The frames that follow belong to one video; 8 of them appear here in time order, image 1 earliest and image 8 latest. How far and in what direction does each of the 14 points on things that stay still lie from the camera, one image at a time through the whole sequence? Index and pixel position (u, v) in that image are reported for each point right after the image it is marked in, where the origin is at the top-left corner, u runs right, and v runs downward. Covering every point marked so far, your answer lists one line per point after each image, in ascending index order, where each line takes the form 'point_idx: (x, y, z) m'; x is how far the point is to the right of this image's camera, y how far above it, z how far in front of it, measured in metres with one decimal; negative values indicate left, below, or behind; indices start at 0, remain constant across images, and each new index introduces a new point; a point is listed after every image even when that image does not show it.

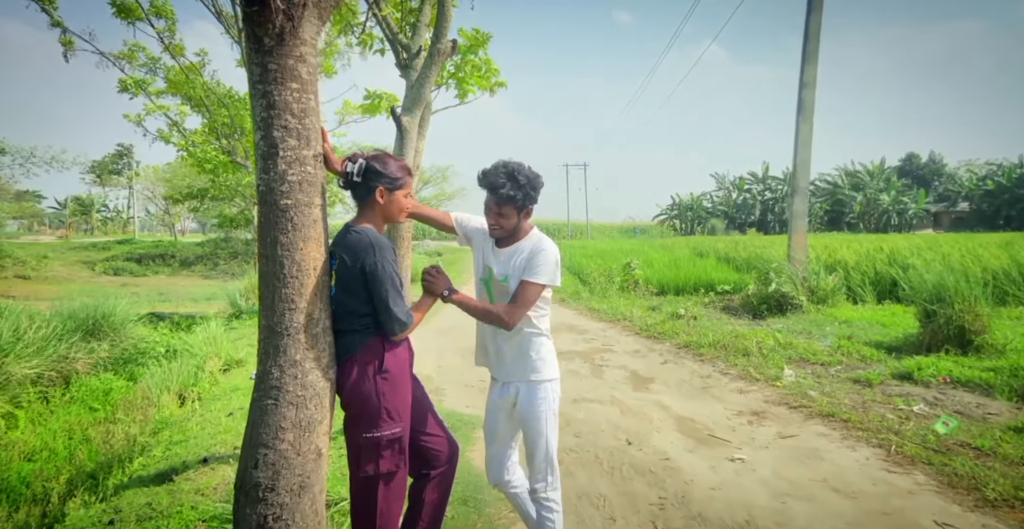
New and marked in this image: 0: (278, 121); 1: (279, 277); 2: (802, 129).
0: (-1.0, +0.6, +2.5) m
1: (-1.0, -0.1, +2.5) m
2: (+5.5, +2.6, +11.4) m
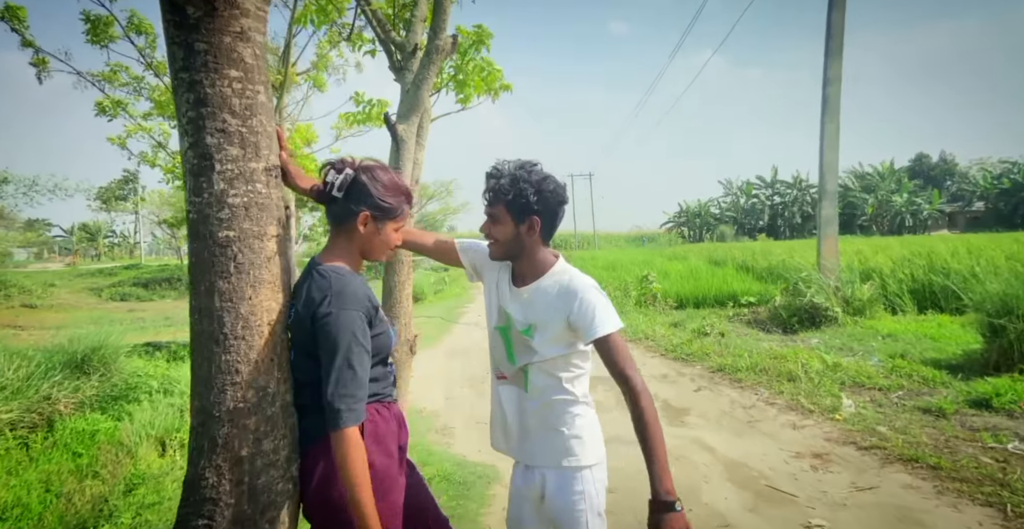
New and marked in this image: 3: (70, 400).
0: (-0.9, +0.4, +1.8) m
1: (-0.9, -0.2, +1.8) m
2: (+5.6, +2.4, +10.6) m
3: (-7.0, -2.2, +9.4) m
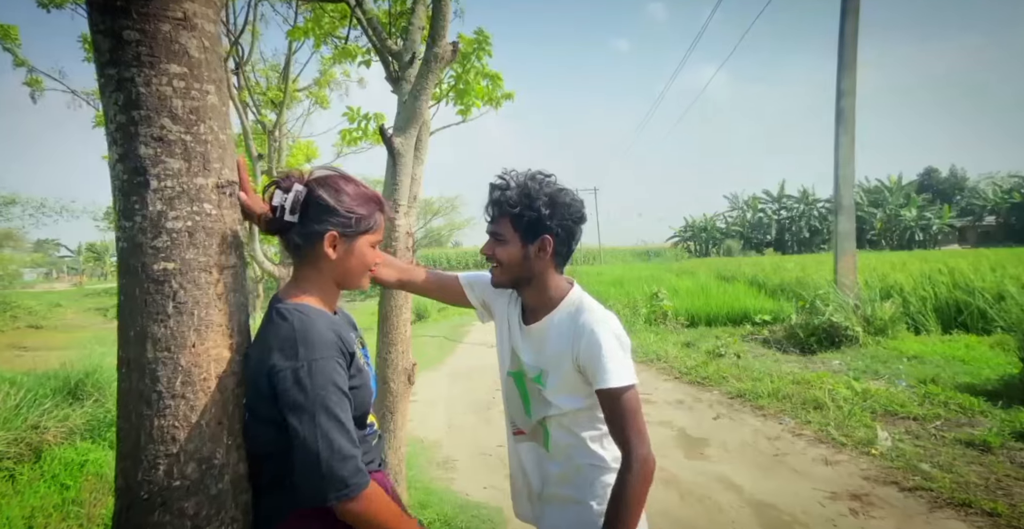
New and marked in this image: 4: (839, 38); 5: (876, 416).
0: (-0.9, +0.3, +1.4) m
1: (-0.9, -0.3, +1.4) m
2: (+5.7, +2.1, +10.3) m
3: (-6.9, -2.5, +9.1) m
4: (+5.5, +3.8, +9.9) m
5: (+3.5, -1.4, +5.6) m
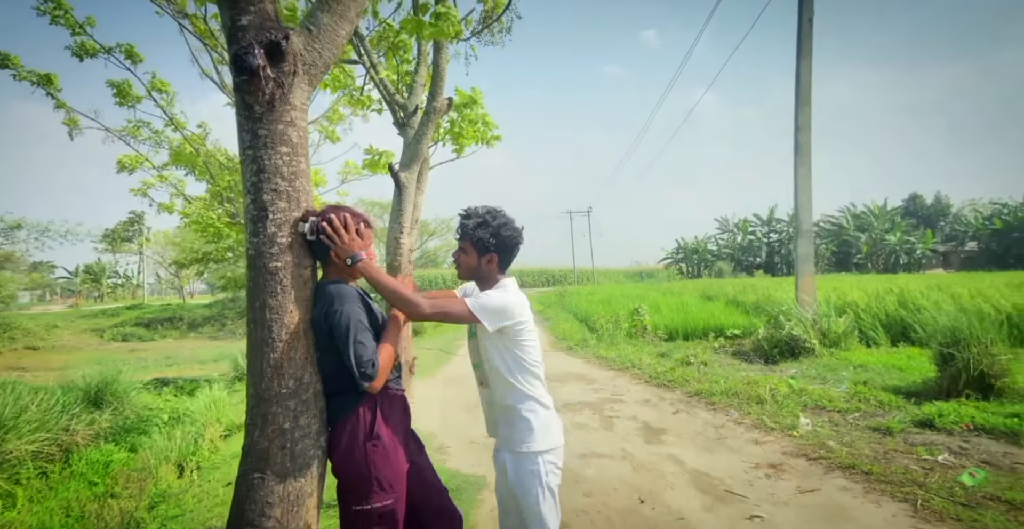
0: (-1.0, +0.3, +2.4) m
1: (-1.0, -0.3, +2.4) m
2: (+5.5, +1.8, +11.4) m
3: (-7.1, -2.8, +10.0) m
4: (+5.3, +3.4, +11.1) m
5: (+3.3, -1.6, +6.6) m
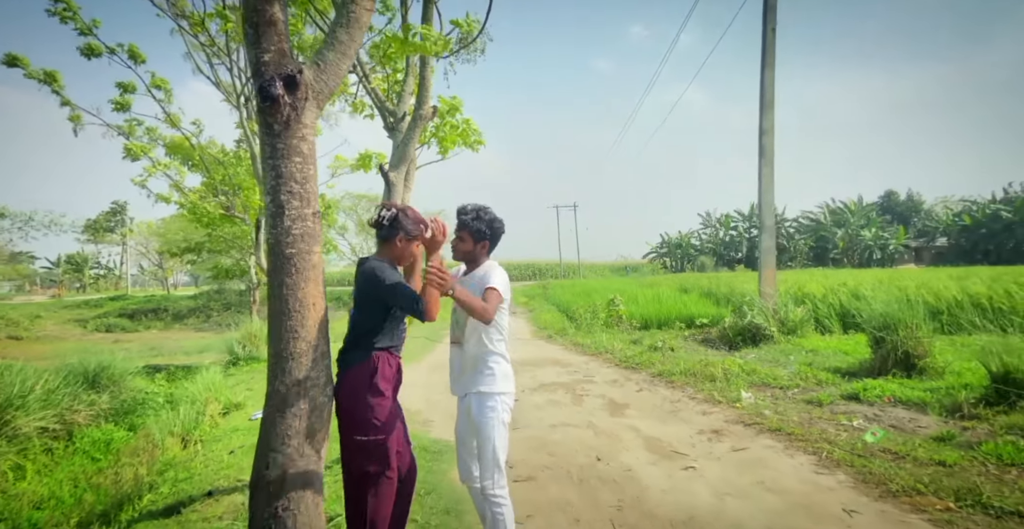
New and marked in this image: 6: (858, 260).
0: (-1.2, +0.4, +3.1) m
1: (-1.2, -0.2, +3.1) m
2: (+5.2, +1.9, +12.2) m
3: (-7.5, -2.6, +10.5) m
4: (+5.0, +3.6, +11.9) m
5: (+3.0, -1.5, +7.4) m
6: (+10.0, +0.1, +17.4) m
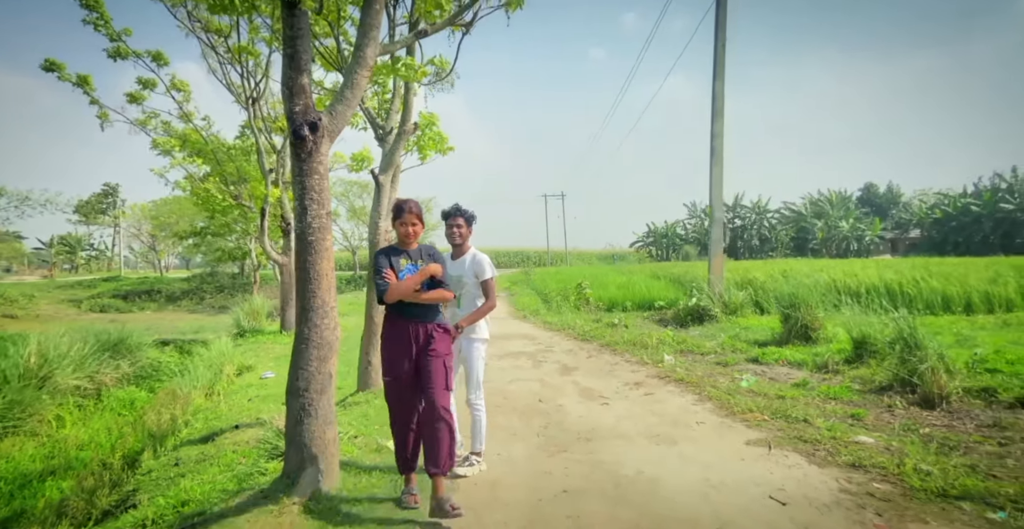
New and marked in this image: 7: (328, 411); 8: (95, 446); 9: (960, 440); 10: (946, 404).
0: (-1.6, +0.5, +4.6) m
1: (-1.6, -0.1, +4.6) m
2: (+4.7, +2.2, +13.7) m
3: (-8.0, -2.2, +12.0) m
4: (+4.5, +3.8, +13.4) m
5: (+2.5, -1.3, +9.0) m
6: (+9.4, +0.5, +19.0) m
7: (-1.4, -1.1, +4.4) m
8: (-6.1, -2.7, +8.7) m
9: (+3.5, -1.4, +4.6) m
10: (+4.1, -1.3, +5.6) m
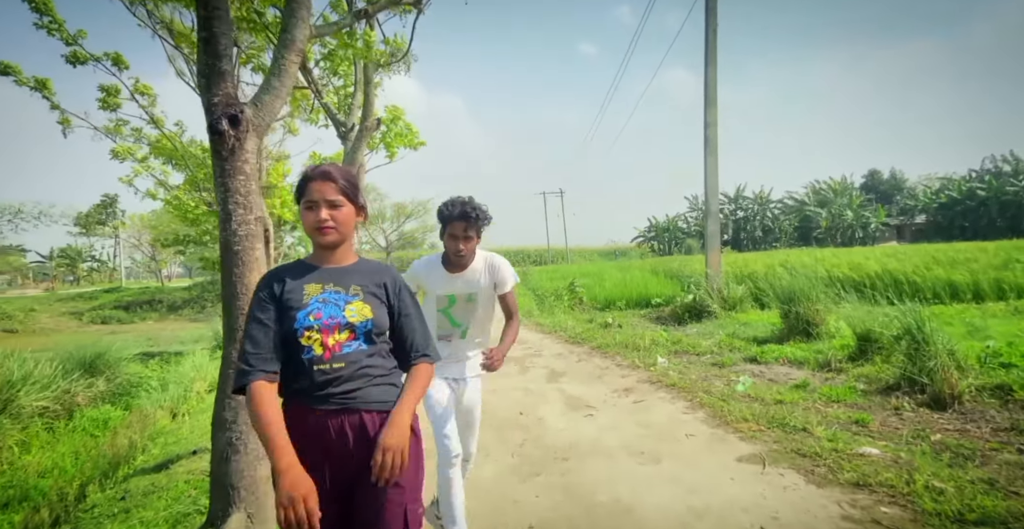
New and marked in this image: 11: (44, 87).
0: (-1.9, +0.5, +4.1) m
1: (-1.9, -0.2, +4.1) m
2: (+4.4, +2.3, +13.2) m
3: (-8.2, -2.5, +11.5) m
4: (+4.1, +3.9, +12.8) m
5: (+2.3, -1.3, +8.5) m
6: (+9.2, +0.8, +18.4) m
7: (-1.6, -1.2, +3.9) m
8: (-6.3, -2.9, +8.2) m
9: (+3.2, -1.3, +4.1) m
10: (+3.8, -1.2, +5.1) m
11: (-8.1, +3.1, +10.4) m
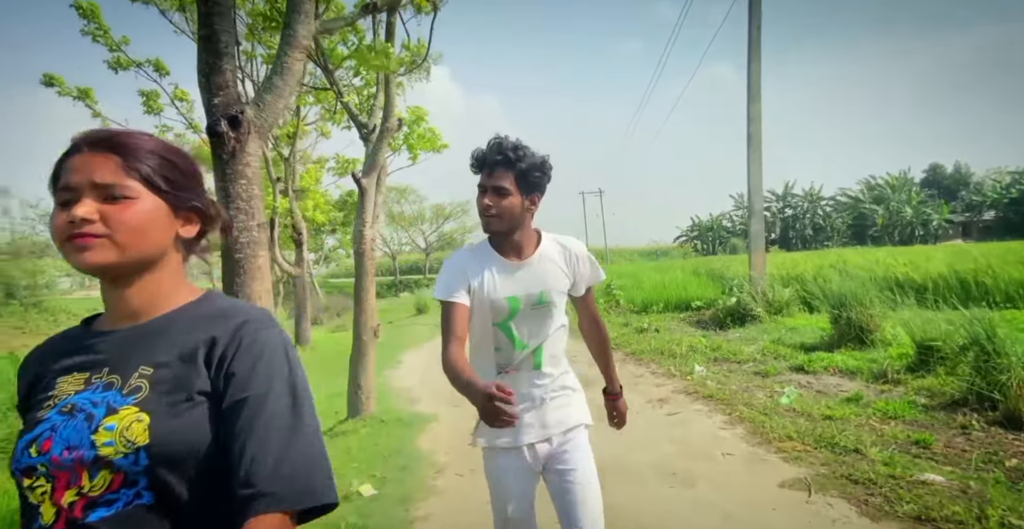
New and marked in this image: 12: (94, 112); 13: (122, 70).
0: (-1.8, +0.4, +3.9) m
1: (-1.8, -0.2, +3.9) m
2: (+5.1, +2.3, +12.6) m
3: (-7.5, -2.5, +11.7) m
4: (+4.8, +3.9, +12.2) m
5: (+2.7, -1.3, +8.0) m
6: (+10.3, +0.8, +17.5) m
7: (-1.5, -1.2, +3.7) m
8: (-5.9, -2.9, +8.3) m
9: (+3.3, -1.3, +3.6) m
10: (+4.0, -1.2, +4.5) m
11: (-7.6, +3.0, +10.7) m
12: (-7.4, +2.7, +10.6) m
13: (-7.1, +3.5, +10.7) m
